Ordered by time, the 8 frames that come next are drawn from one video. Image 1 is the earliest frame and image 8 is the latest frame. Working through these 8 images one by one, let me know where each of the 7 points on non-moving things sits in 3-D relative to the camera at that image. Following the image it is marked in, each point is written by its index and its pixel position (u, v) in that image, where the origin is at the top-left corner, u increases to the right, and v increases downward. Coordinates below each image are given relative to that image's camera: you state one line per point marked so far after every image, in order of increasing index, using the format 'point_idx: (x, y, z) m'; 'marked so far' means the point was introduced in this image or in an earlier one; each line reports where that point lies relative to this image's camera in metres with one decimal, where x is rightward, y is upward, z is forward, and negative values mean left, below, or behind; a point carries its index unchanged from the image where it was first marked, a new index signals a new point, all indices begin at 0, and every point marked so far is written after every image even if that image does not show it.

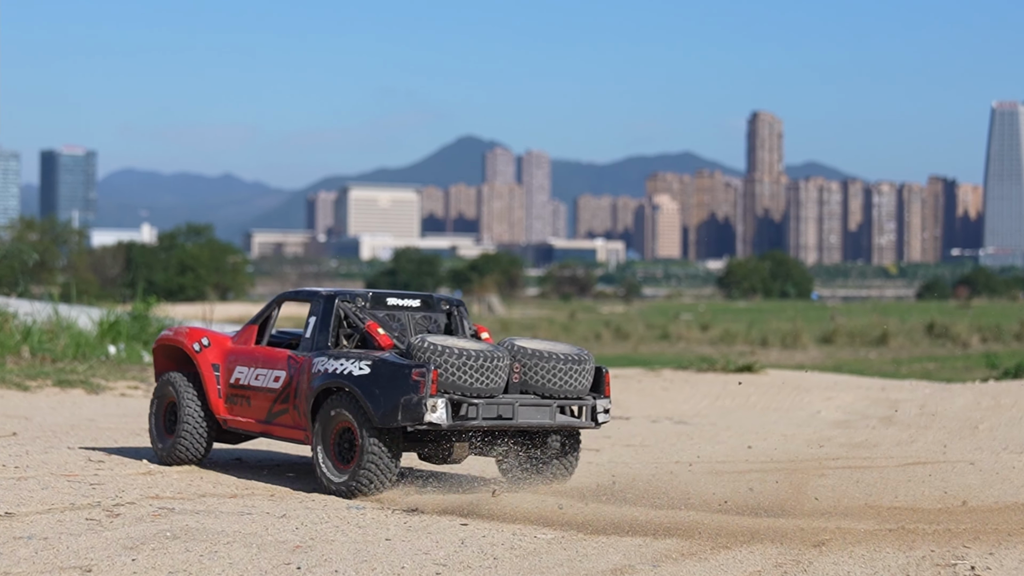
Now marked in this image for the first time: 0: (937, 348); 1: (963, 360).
0: (+7.4, -1.0, +18.7) m
1: (+7.5, -1.1, +18.0) m
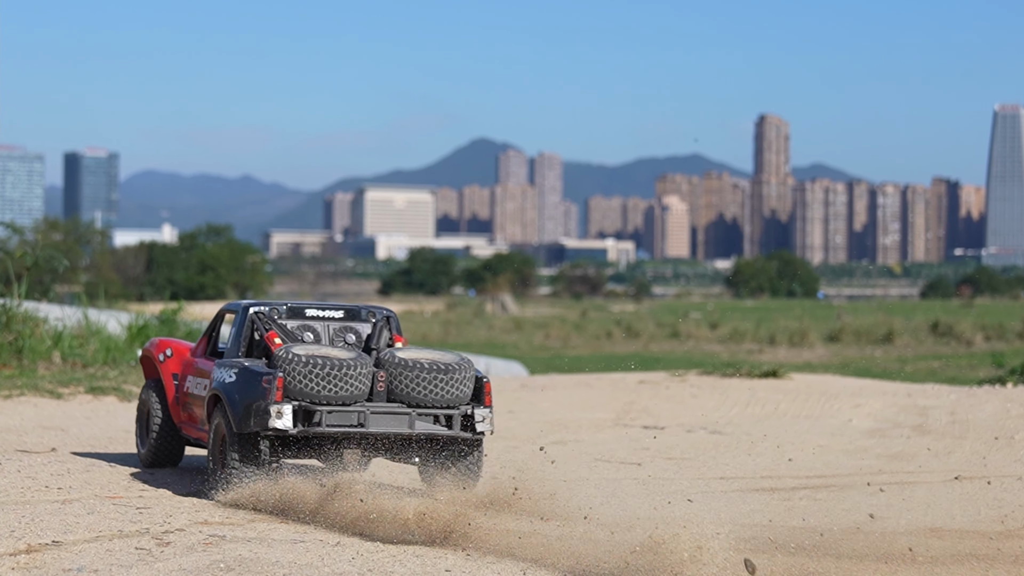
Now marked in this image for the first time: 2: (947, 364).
0: (+7.6, -1.0, +19.3) m
1: (+7.8, -1.2, +18.6) m
2: (+7.4, -1.2, +18.4) m
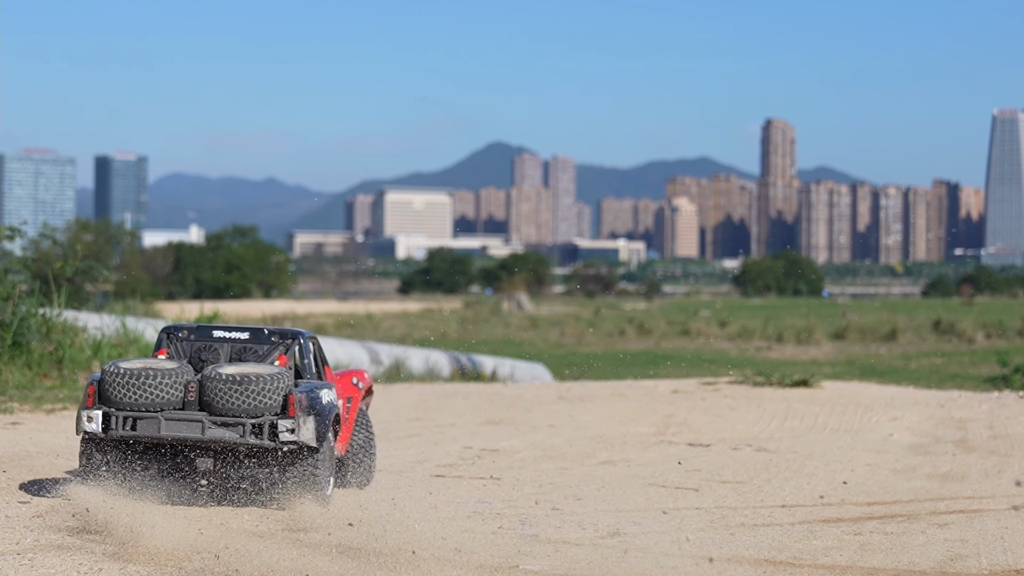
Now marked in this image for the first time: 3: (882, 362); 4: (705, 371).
0: (+8.0, -1.0, +20.2) m
1: (+8.2, -1.2, +19.4) m
2: (+7.7, -1.3, +19.3) m
3: (+6.6, -1.3, +19.6) m
4: (+3.5, -1.5, +20.1) m
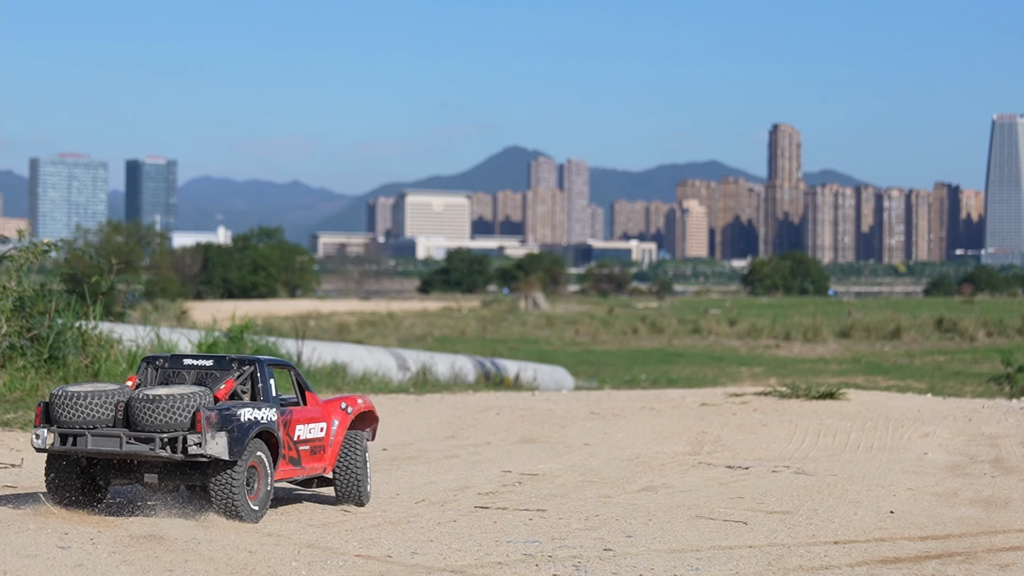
0: (+8.3, -1.0, +21.0) m
1: (+8.5, -1.2, +20.2) m
2: (+8.1, -1.3, +20.1) m
3: (+7.0, -1.3, +20.4) m
4: (+3.8, -1.5, +20.8) m
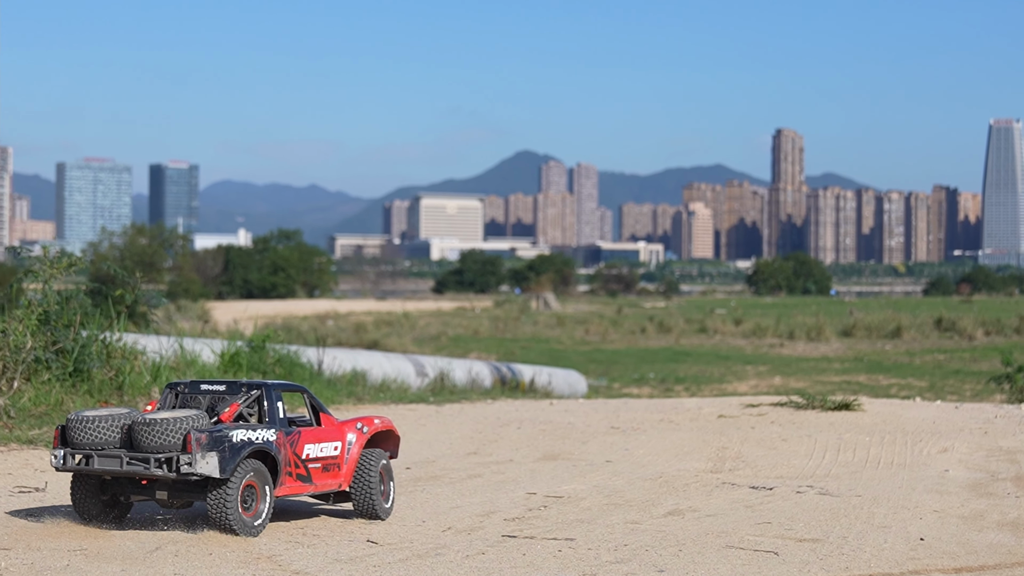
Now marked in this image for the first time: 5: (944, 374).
0: (+8.6, -1.0, +21.7) m
1: (+8.8, -1.2, +20.9) m
2: (+8.4, -1.3, +20.8) m
3: (+7.2, -1.4, +21.1) m
4: (+4.1, -1.6, +21.4) m
5: (+7.8, -1.6, +19.9) m
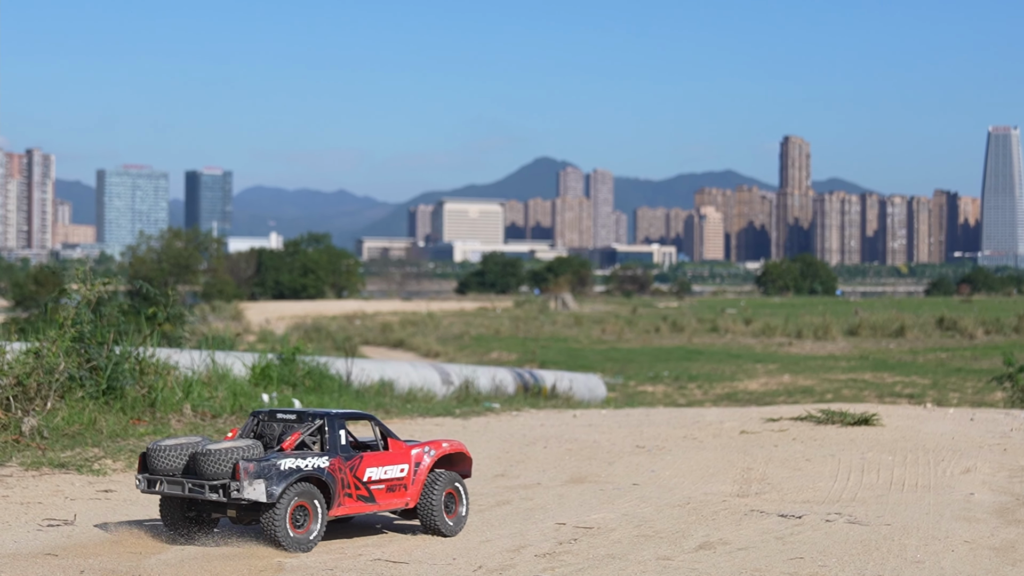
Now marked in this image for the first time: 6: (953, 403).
0: (+9.0, -1.1, +22.7) m
1: (+9.2, -1.3, +21.9) m
2: (+8.8, -1.4, +21.8) m
3: (+7.7, -1.4, +22.0) m
4: (+4.5, -1.6, +22.4) m
5: (+8.3, -1.6, +20.9) m
6: (+7.6, -1.9, +18.8) m
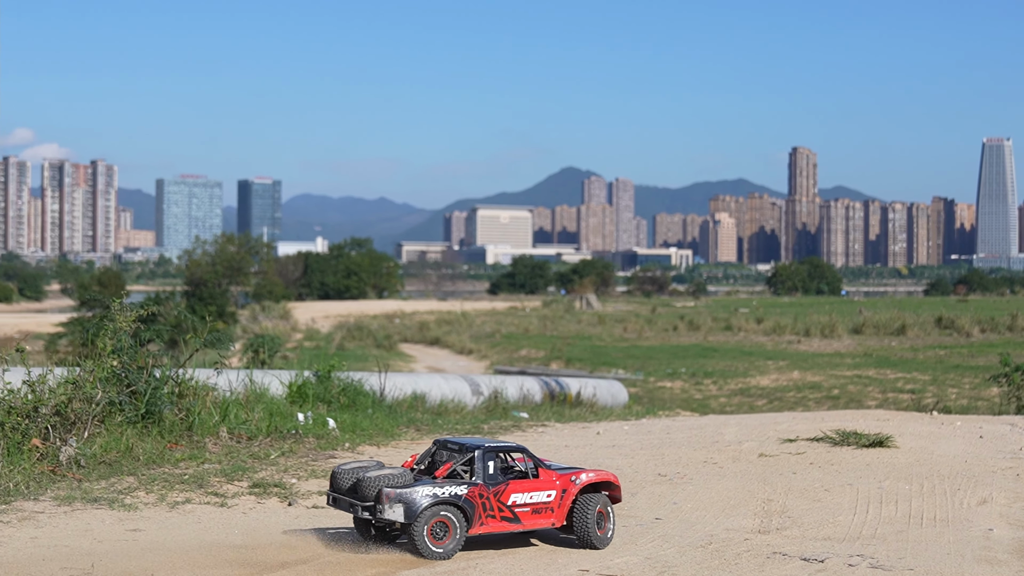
0: (+9.6, -1.1, +24.4) m
1: (+9.8, -1.3, +23.7) m
2: (+9.4, -1.4, +23.5) m
3: (+8.3, -1.5, +23.8) m
4: (+5.2, -1.6, +24.1) m
5: (+8.9, -1.7, +22.6) m
6: (+8.3, -2.1, +20.5) m
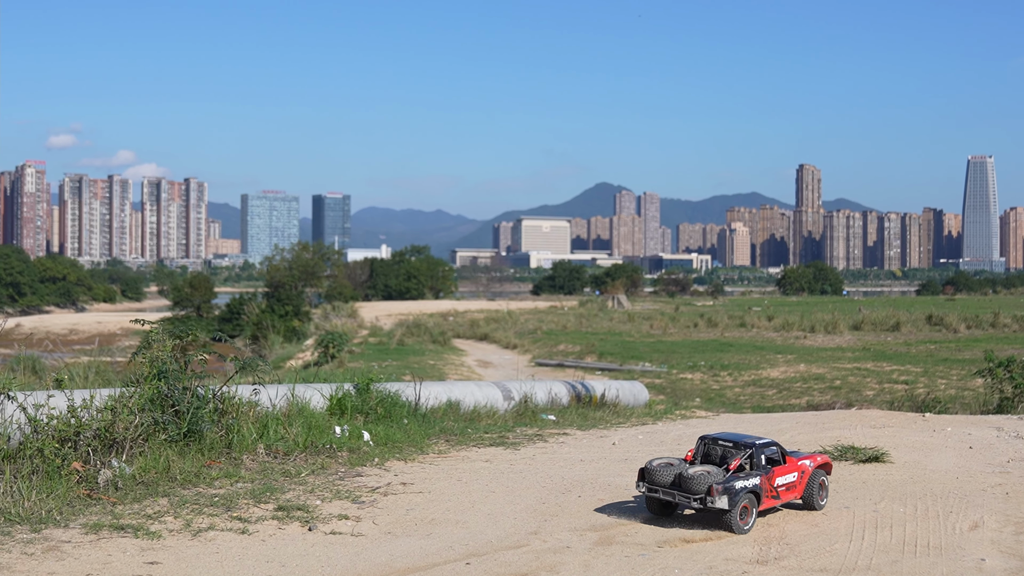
0: (+10.6, -1.2, +27.6) m
1: (+10.8, -1.4, +26.9) m
2: (+10.4, -1.5, +26.7) m
3: (+9.3, -1.5, +27.0) m
4: (+6.2, -1.7, +27.2) m
5: (+10.0, -1.8, +25.8) m
6: (+9.3, -2.2, +23.7) m
